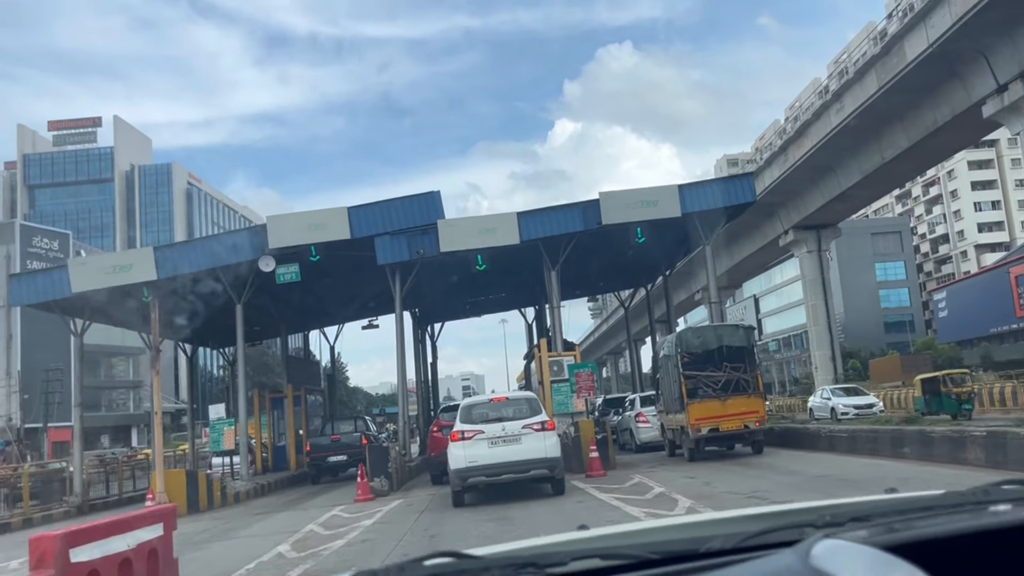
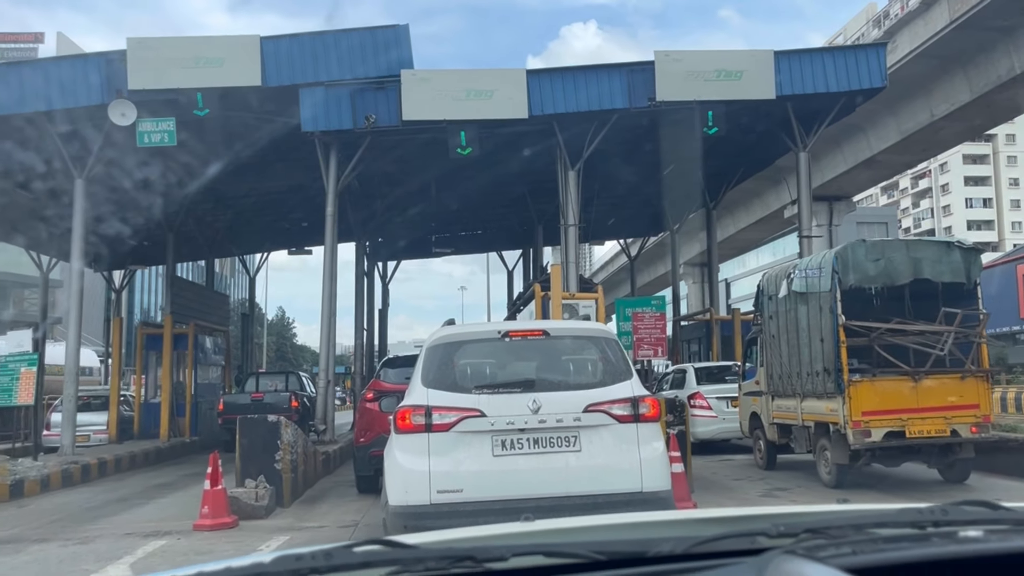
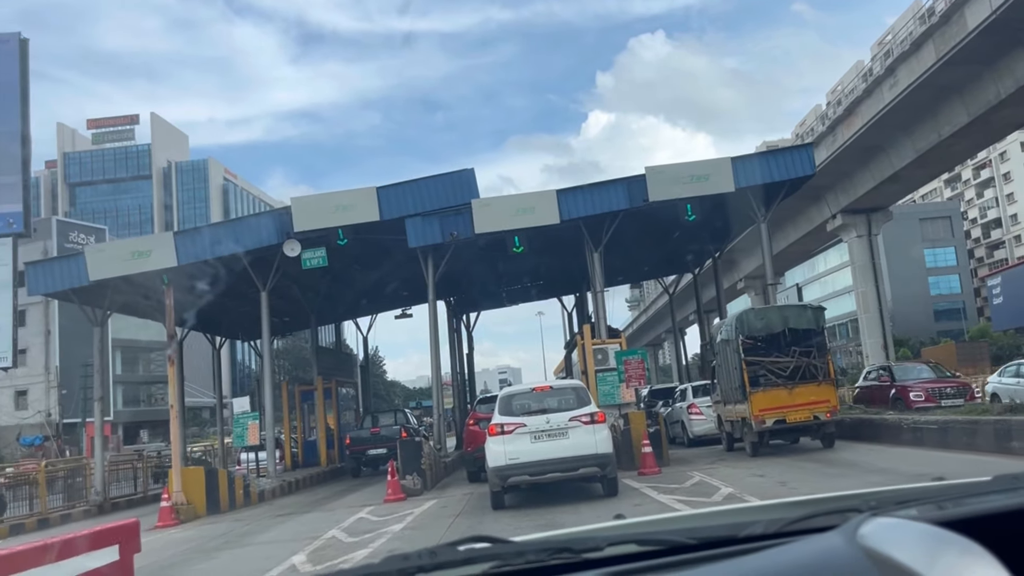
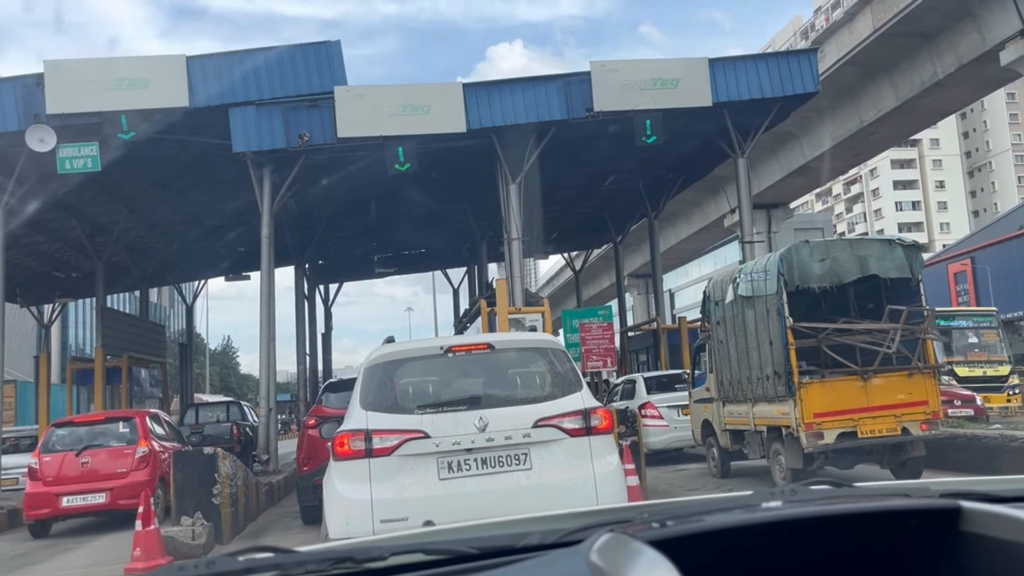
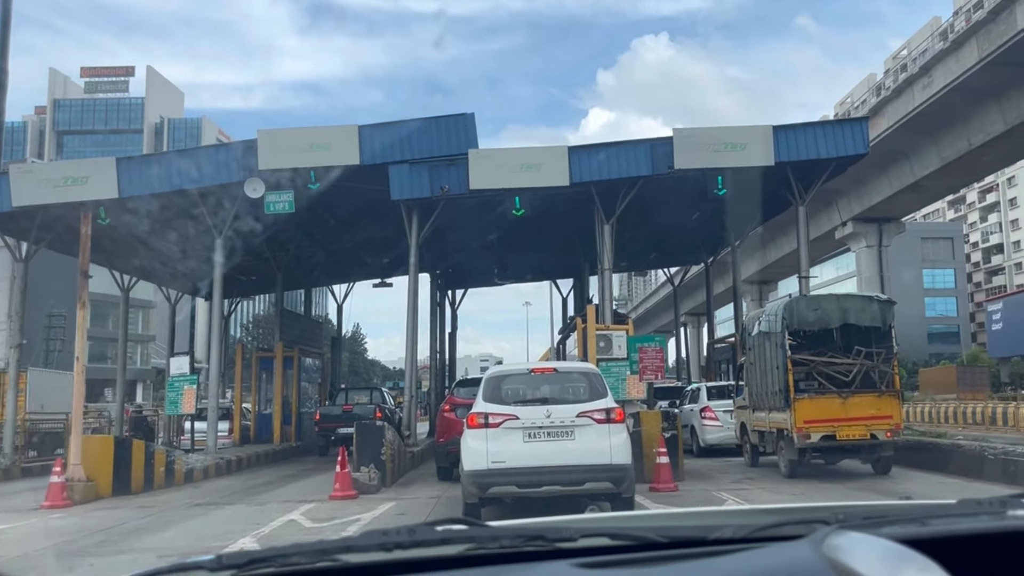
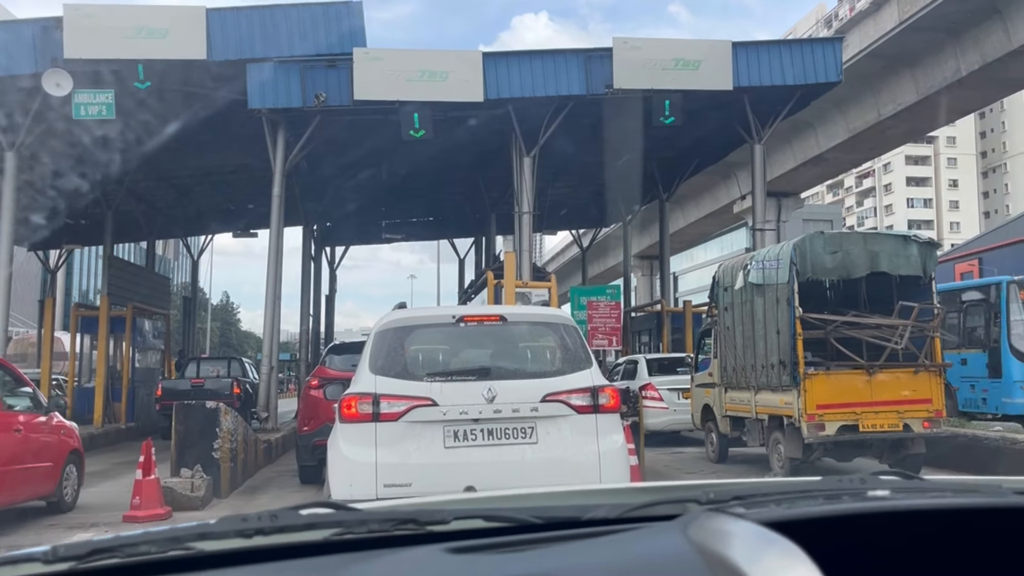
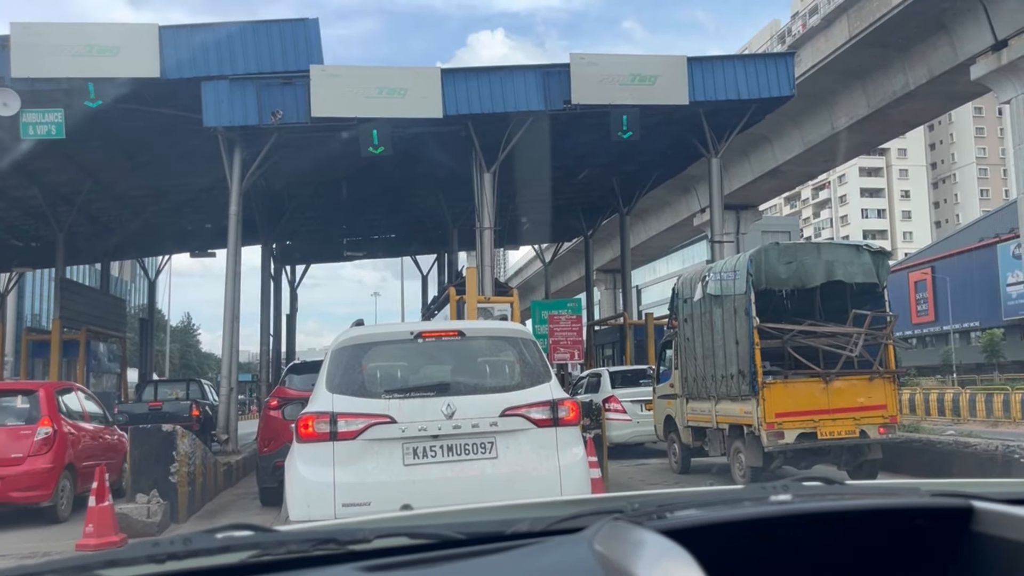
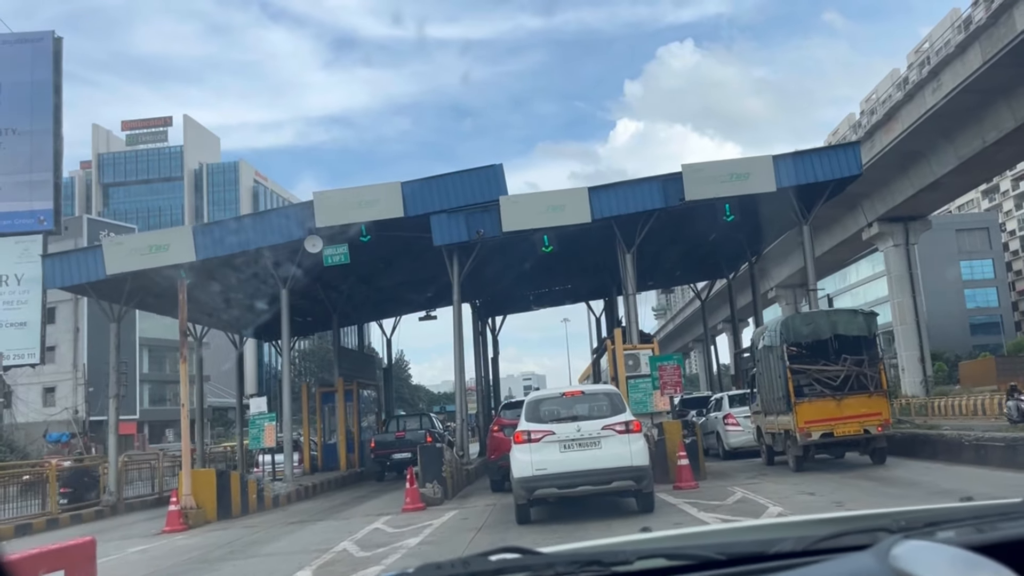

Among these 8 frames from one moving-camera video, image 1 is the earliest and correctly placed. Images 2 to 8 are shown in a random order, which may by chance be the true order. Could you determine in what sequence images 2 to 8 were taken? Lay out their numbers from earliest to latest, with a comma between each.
3, 8, 5, 2, 6, 7, 4
